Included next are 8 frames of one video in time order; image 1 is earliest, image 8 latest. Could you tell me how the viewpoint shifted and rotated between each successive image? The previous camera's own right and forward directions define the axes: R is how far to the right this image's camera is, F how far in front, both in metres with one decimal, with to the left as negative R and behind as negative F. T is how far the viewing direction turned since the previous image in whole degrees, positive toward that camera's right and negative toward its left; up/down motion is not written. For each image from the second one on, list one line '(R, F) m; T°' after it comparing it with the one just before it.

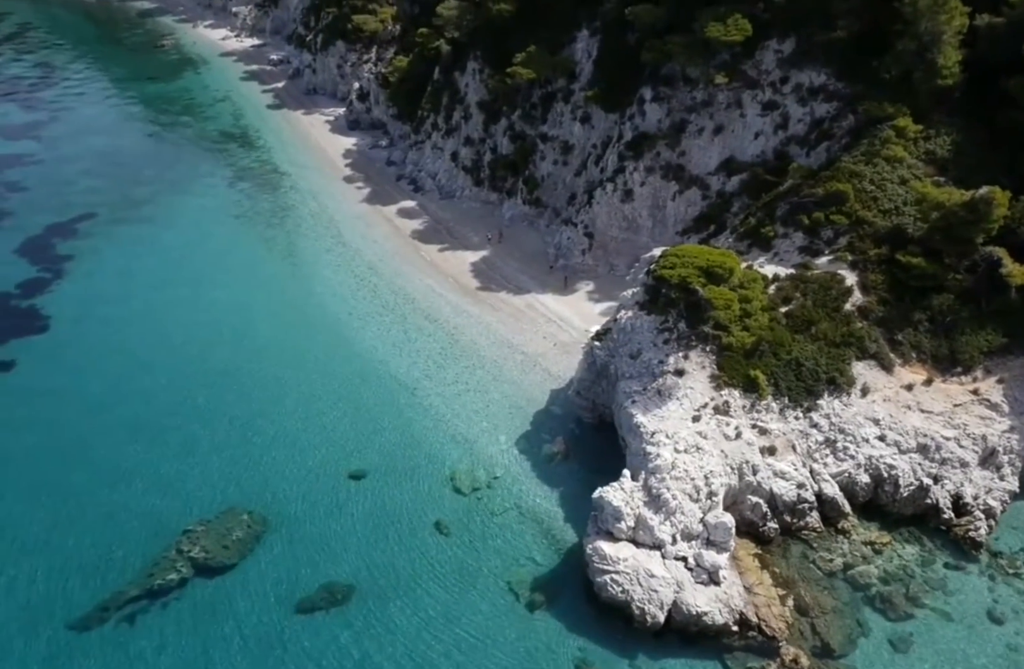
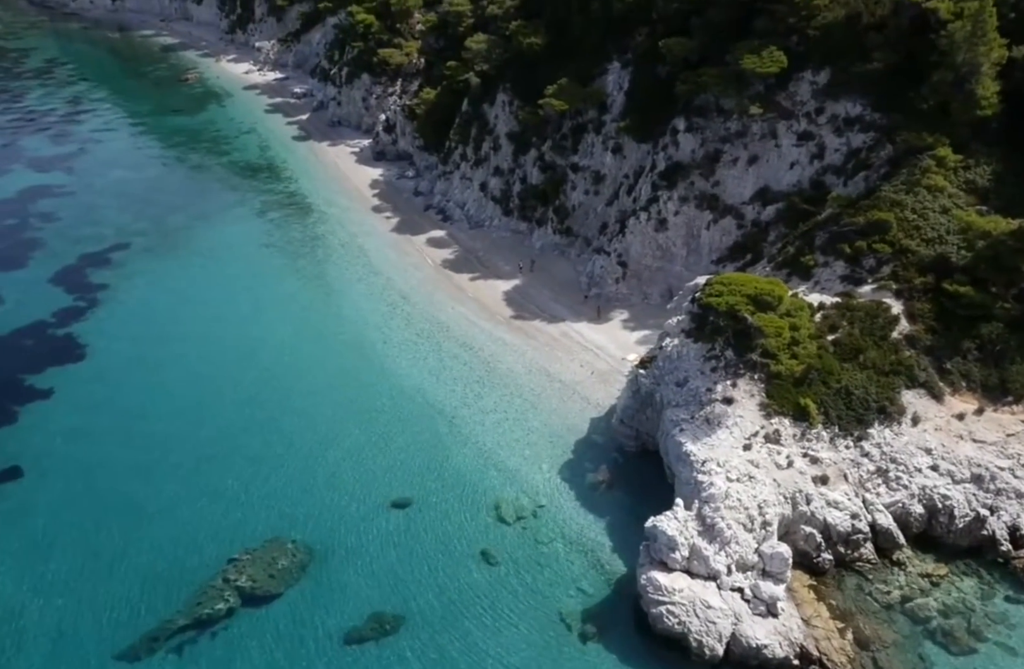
(-1.4, 0.0) m; 0°
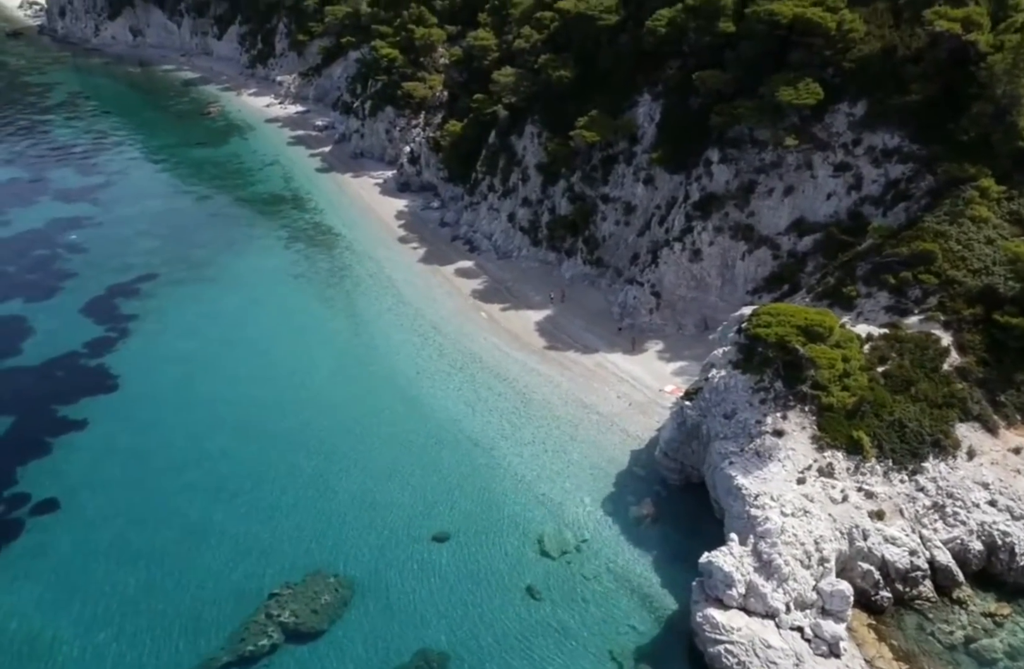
(-1.4, +0.2) m; 0°
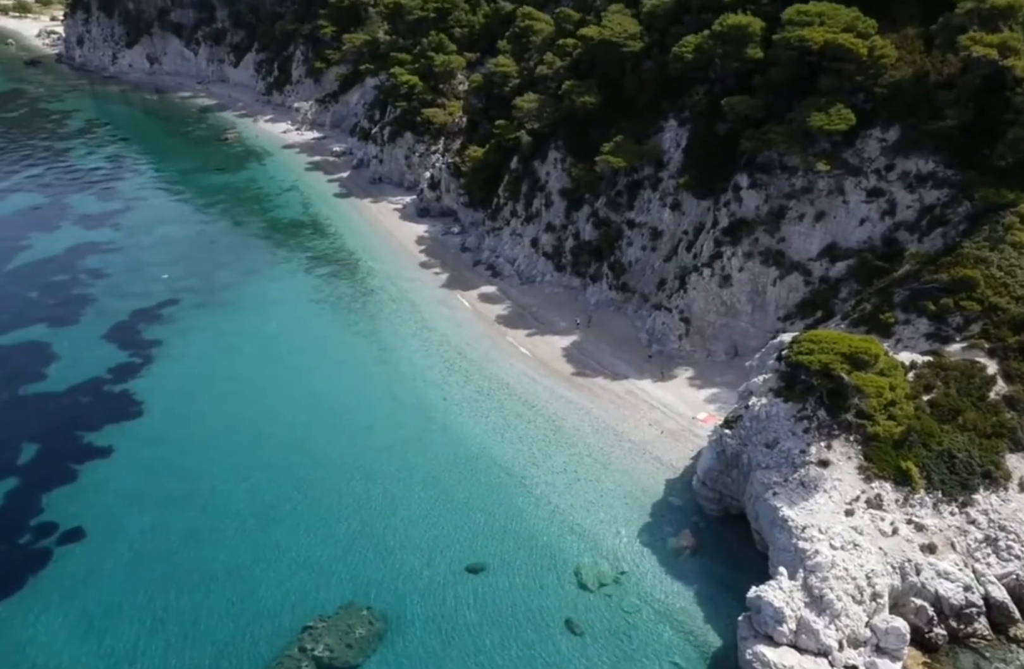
(-1.1, +0.4) m; 0°
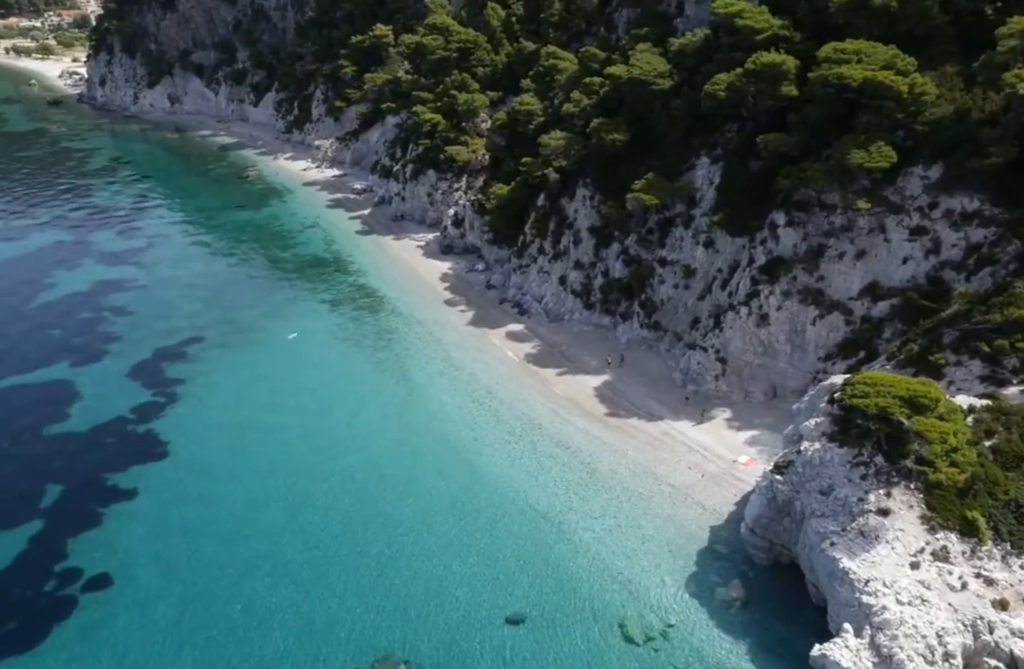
(-1.2, +0.7) m; -1°
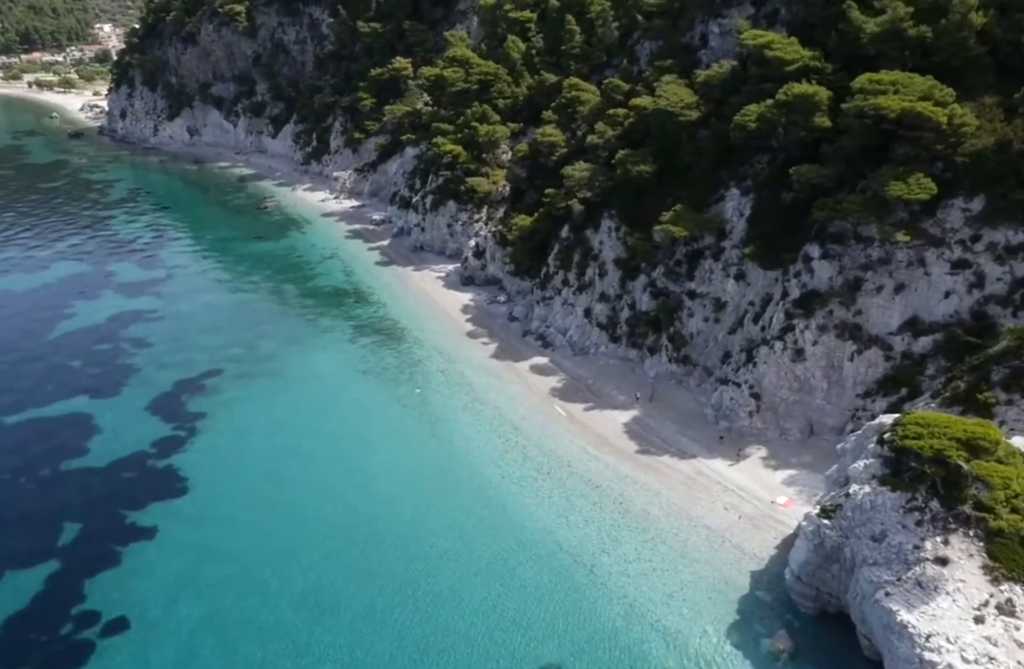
(-0.8, +0.8) m; -1°
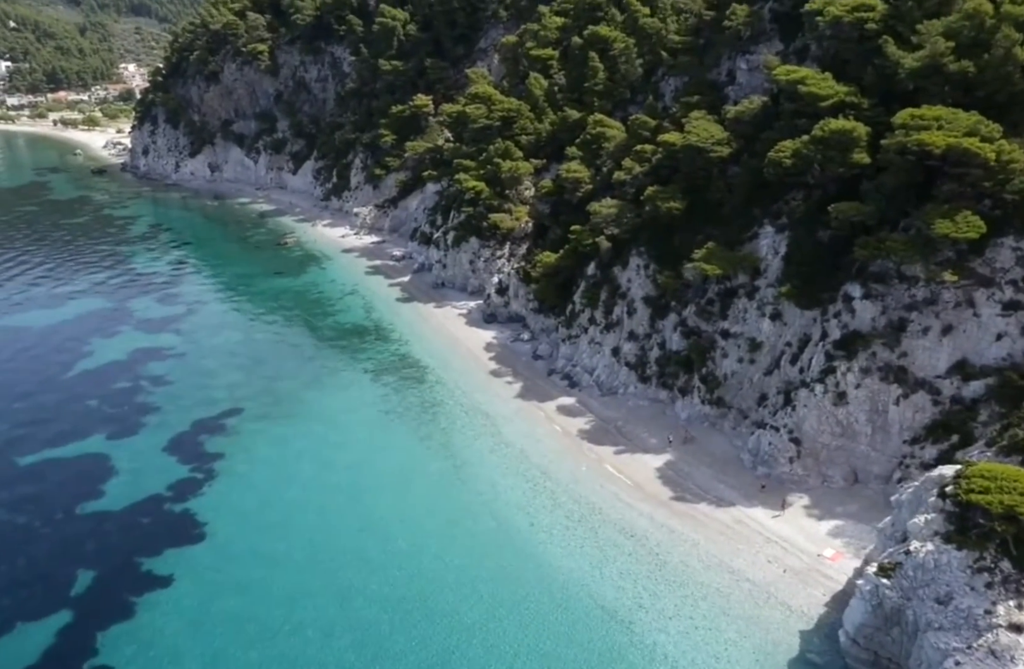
(-0.7, +1.1) m; -1°
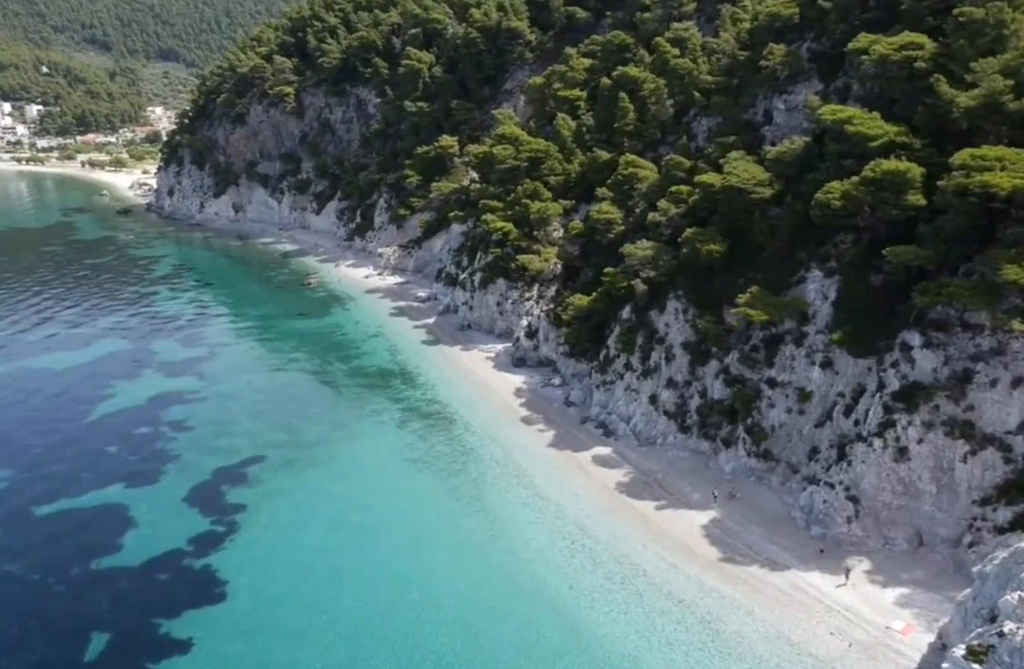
(-0.9, +1.5) m; -1°
